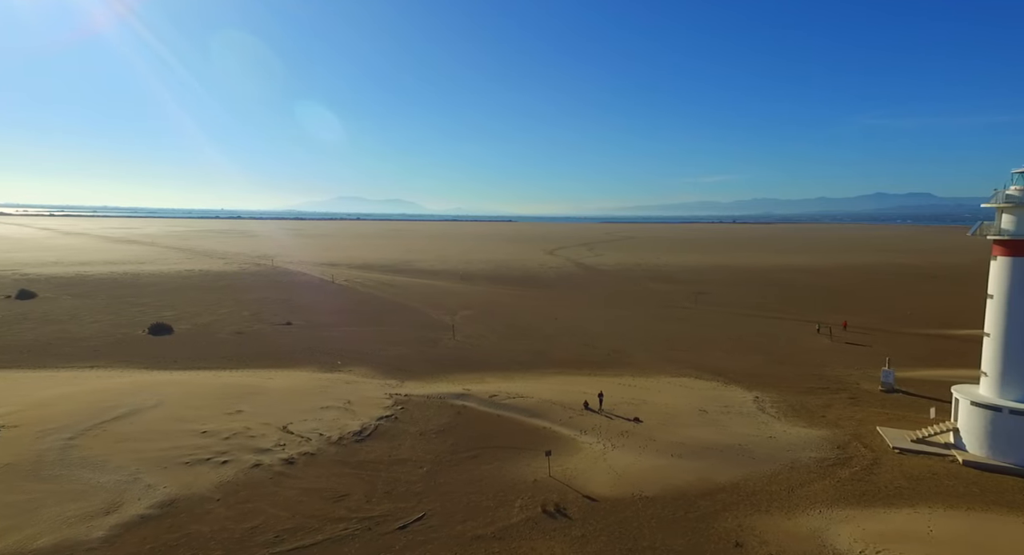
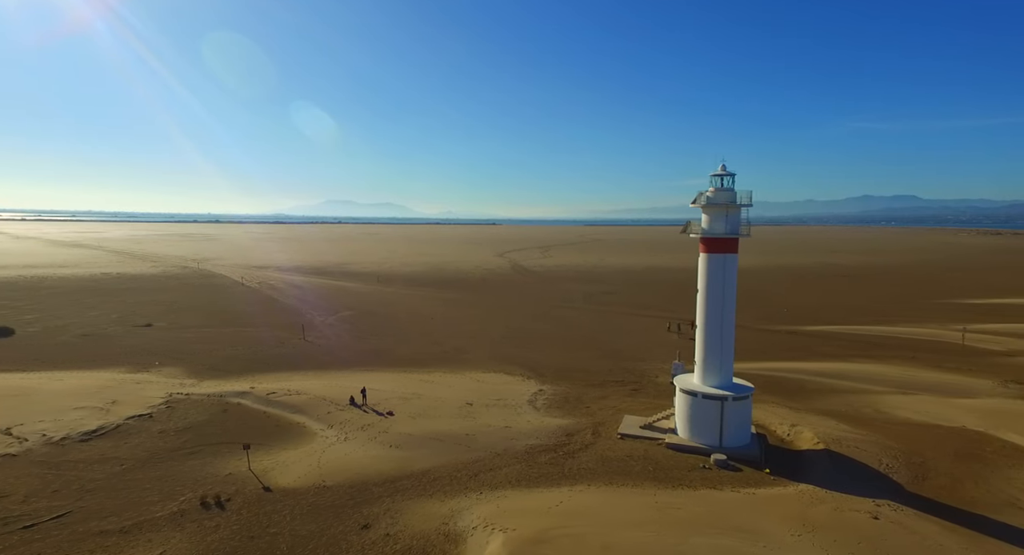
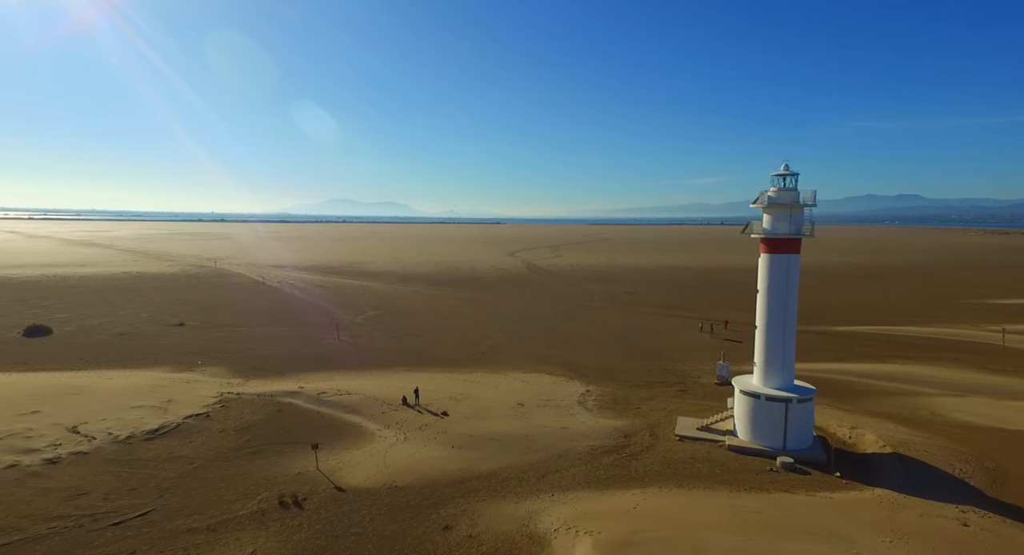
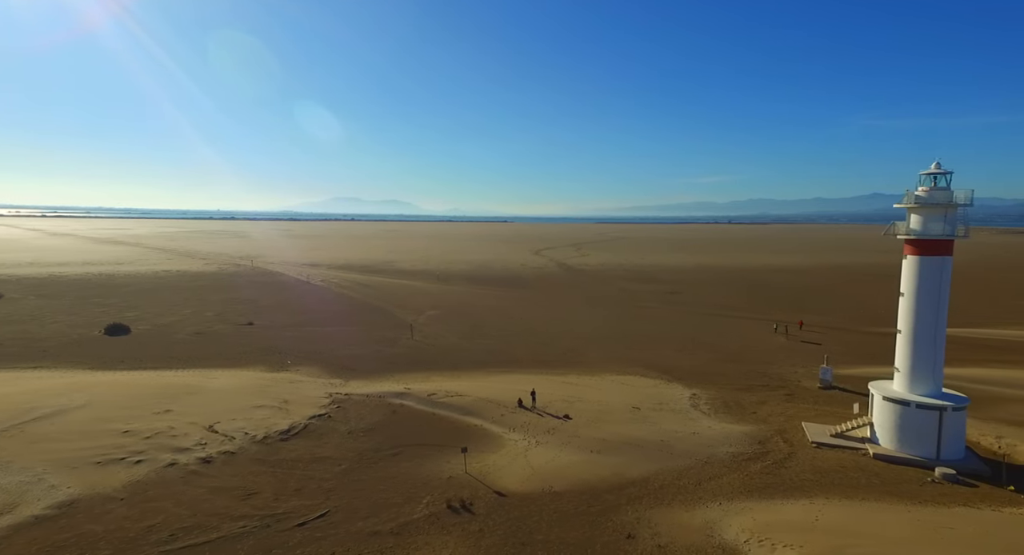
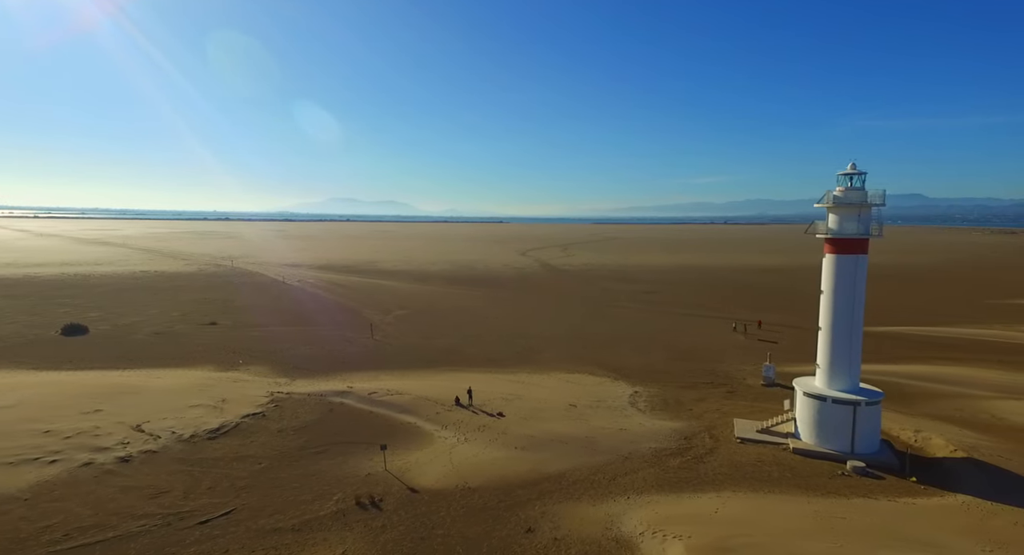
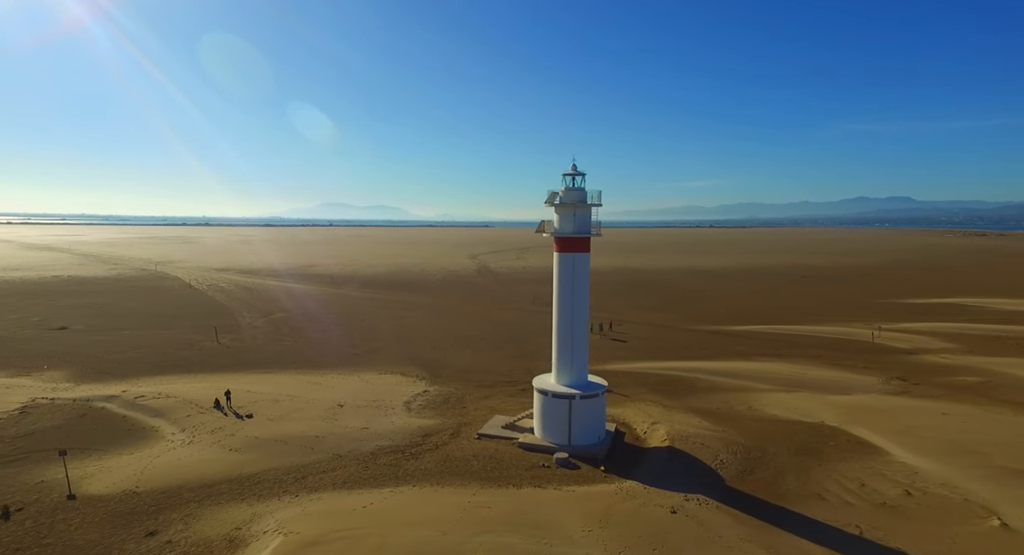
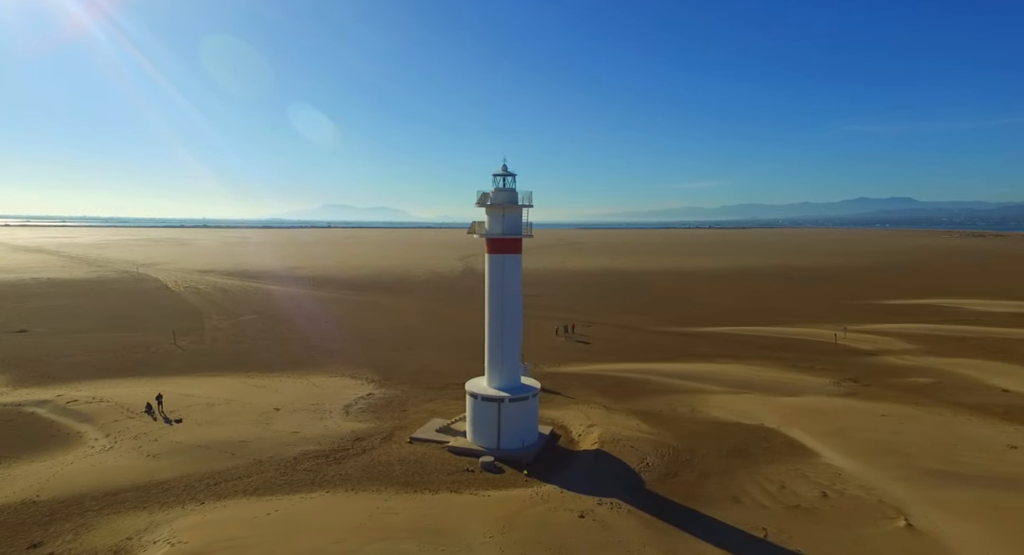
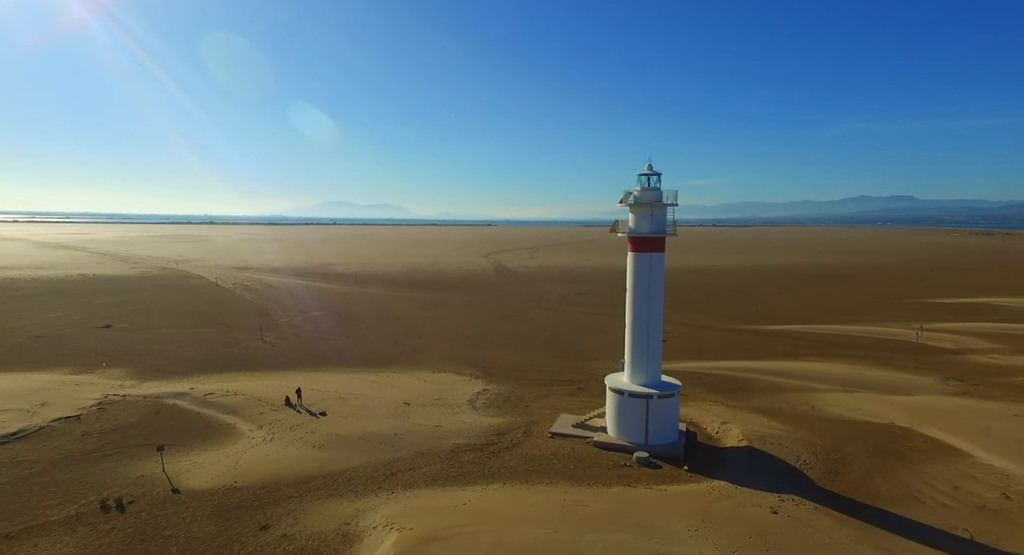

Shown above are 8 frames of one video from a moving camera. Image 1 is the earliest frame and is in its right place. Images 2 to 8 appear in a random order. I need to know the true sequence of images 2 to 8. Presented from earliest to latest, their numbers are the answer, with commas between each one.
4, 5, 3, 2, 8, 6, 7
